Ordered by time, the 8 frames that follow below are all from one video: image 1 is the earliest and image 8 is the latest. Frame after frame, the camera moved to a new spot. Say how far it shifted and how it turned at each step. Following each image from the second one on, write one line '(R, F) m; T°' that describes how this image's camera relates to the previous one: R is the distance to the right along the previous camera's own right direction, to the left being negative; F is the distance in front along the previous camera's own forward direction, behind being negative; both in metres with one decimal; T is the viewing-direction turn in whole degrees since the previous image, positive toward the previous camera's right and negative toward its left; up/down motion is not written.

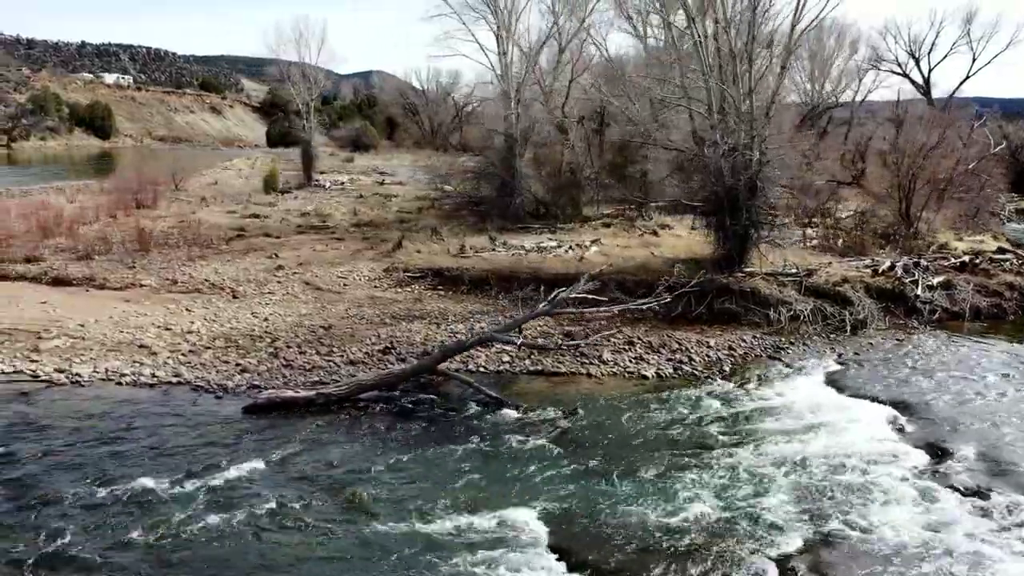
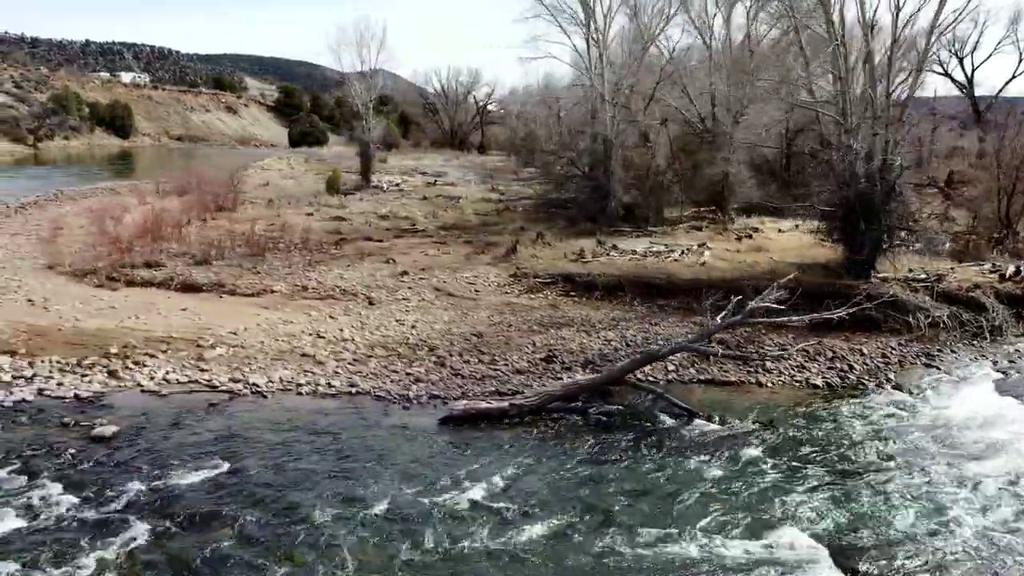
(-1.7, +0.1) m; 0°
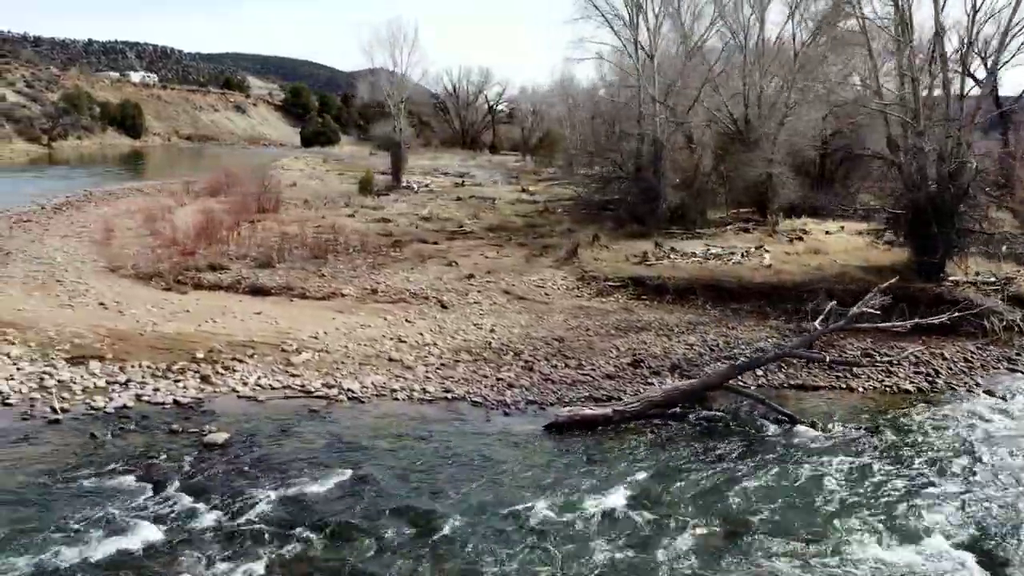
(-0.9, +0.1) m; 0°
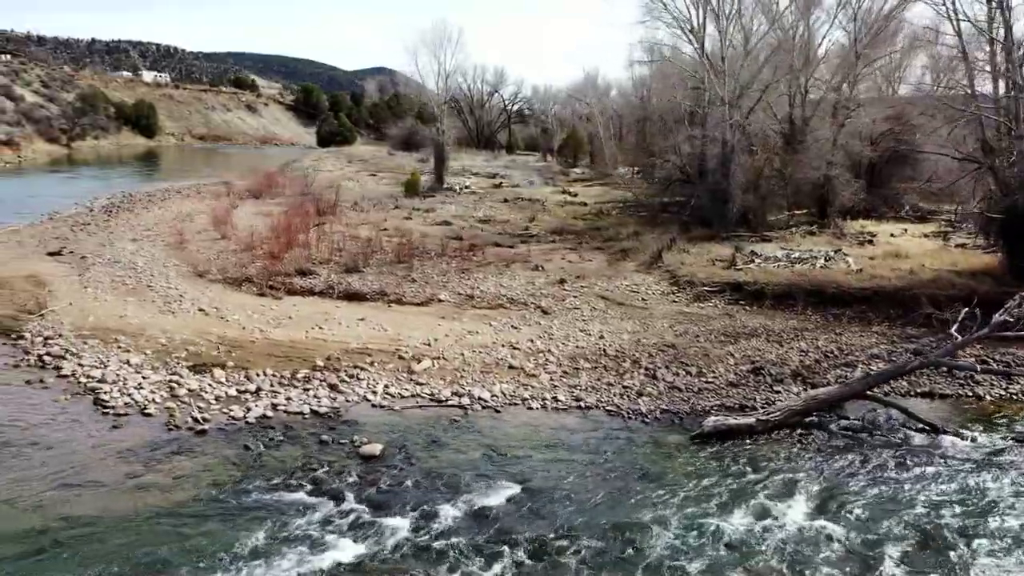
(-1.2, +0.1) m; 0°
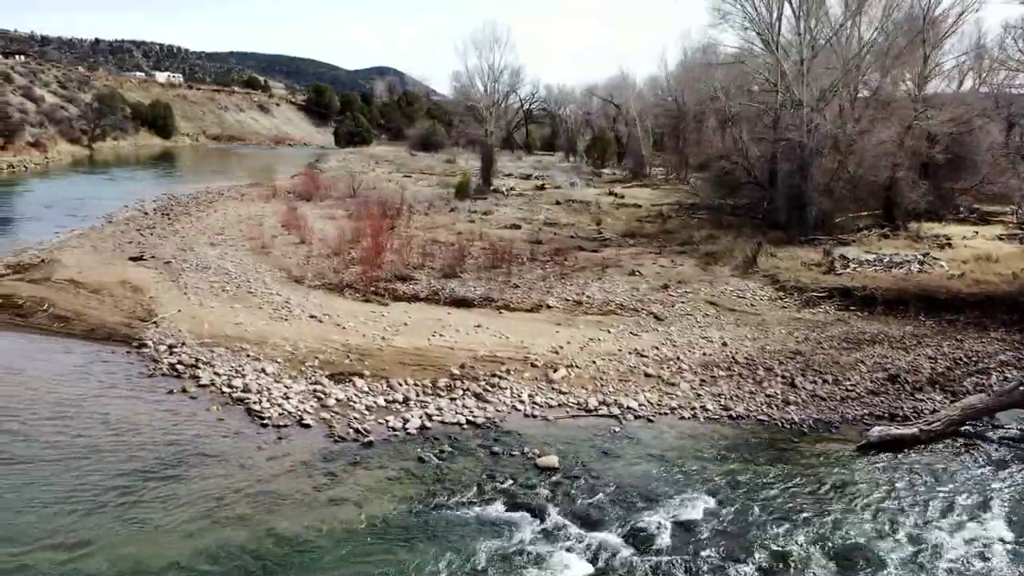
(-1.3, +0.1) m; 0°
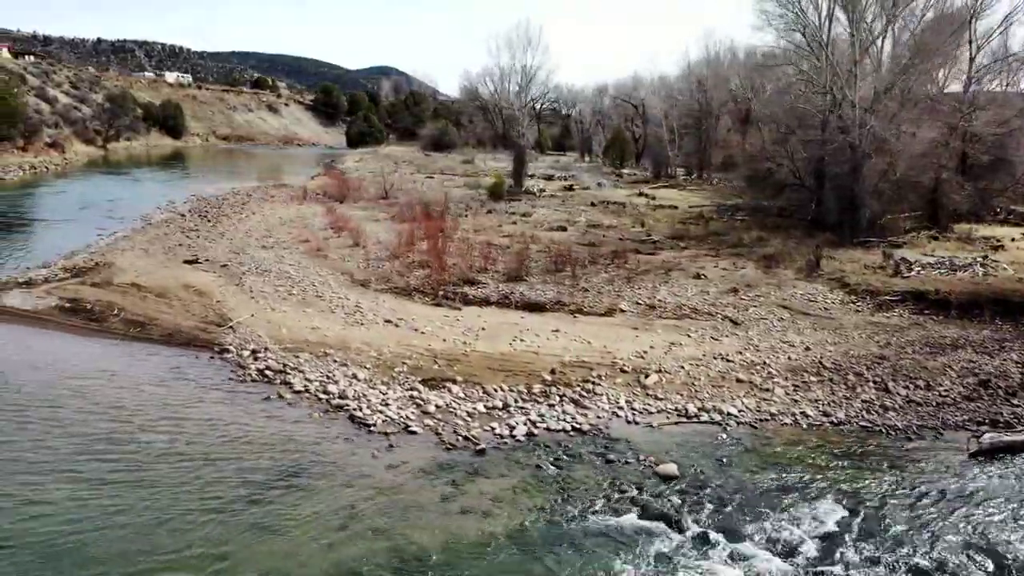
(-0.9, 0.0) m; 0°
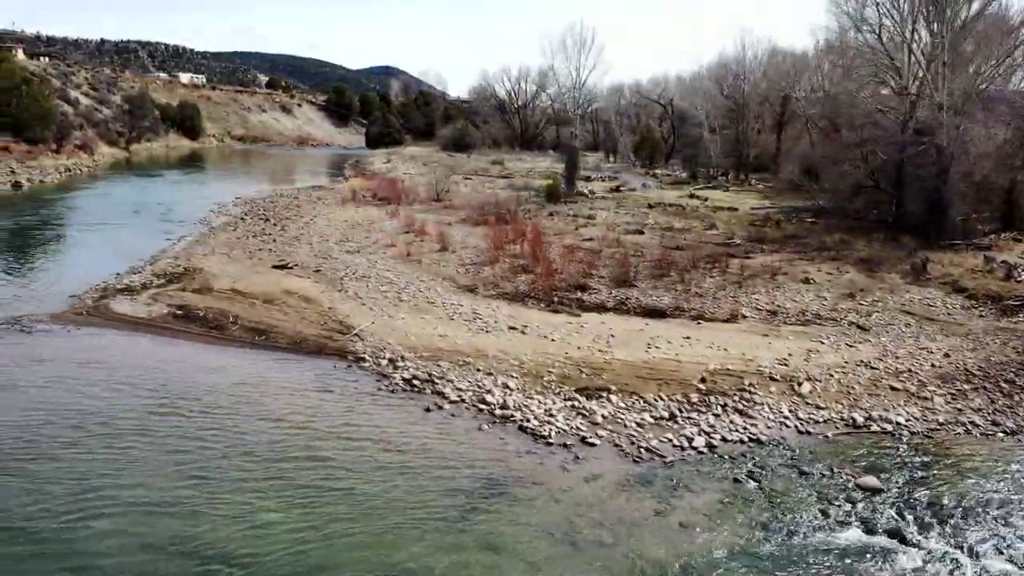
(-1.4, +0.1) m; 0°
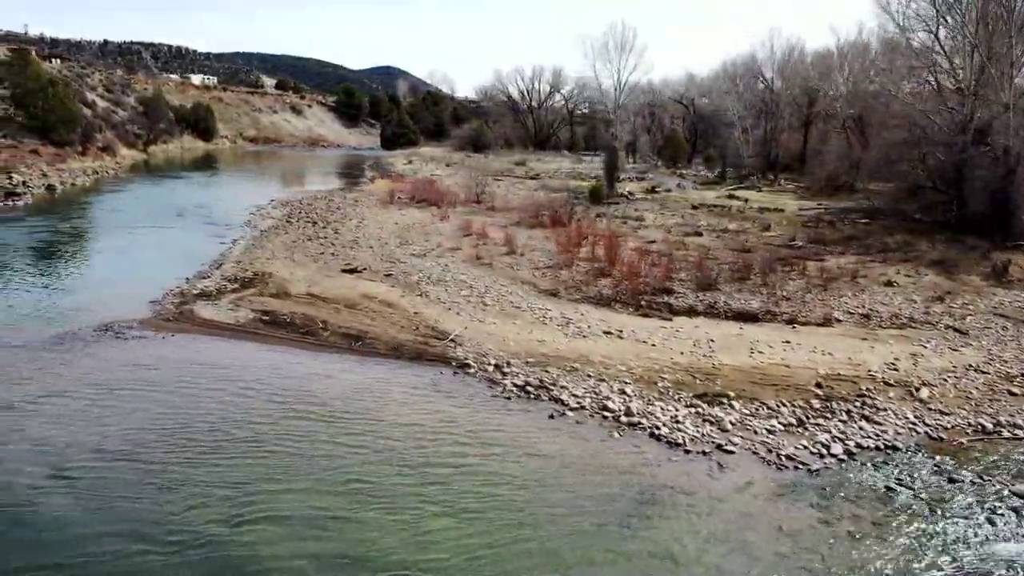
(-1.1, +0.1) m; 0°
